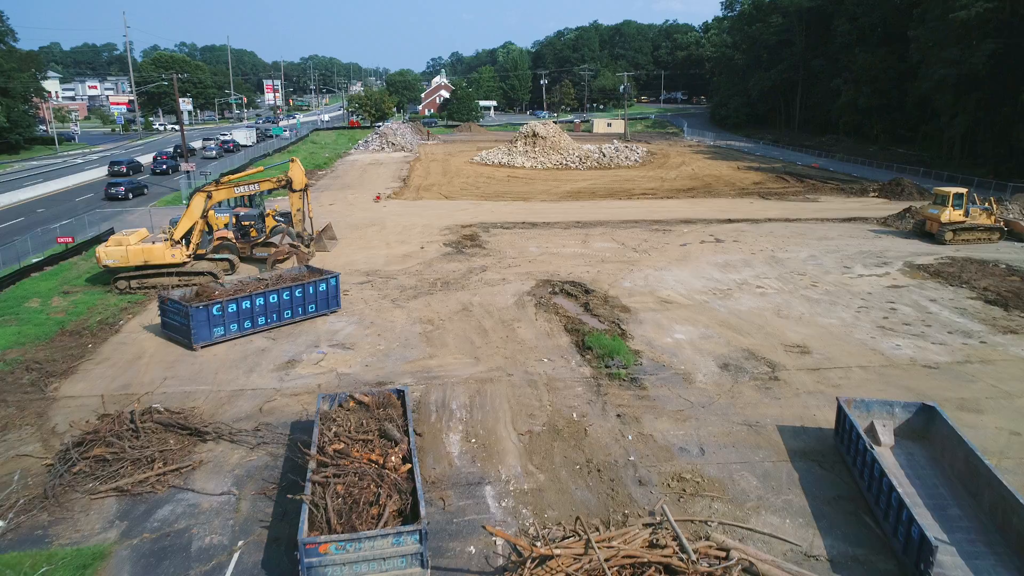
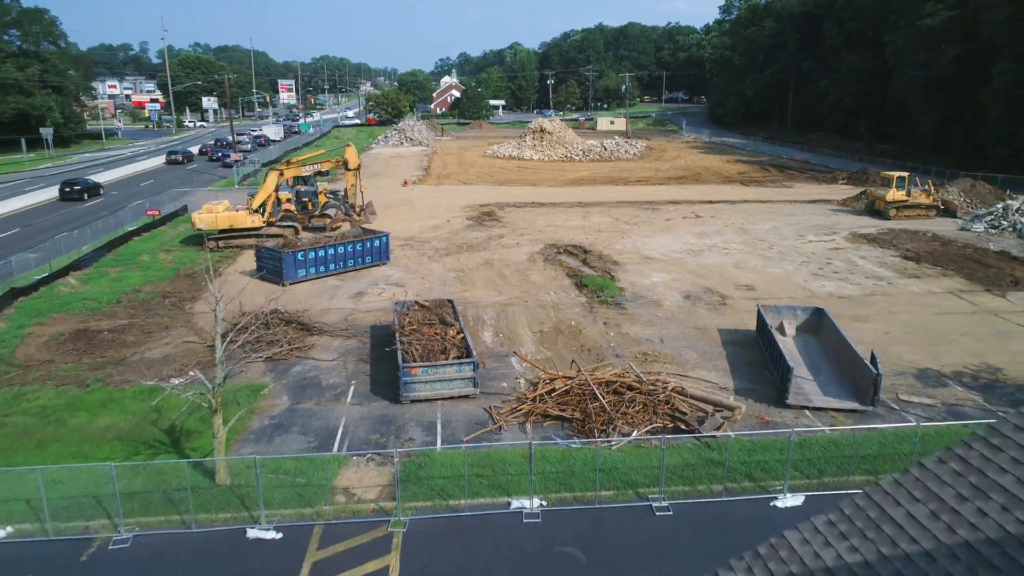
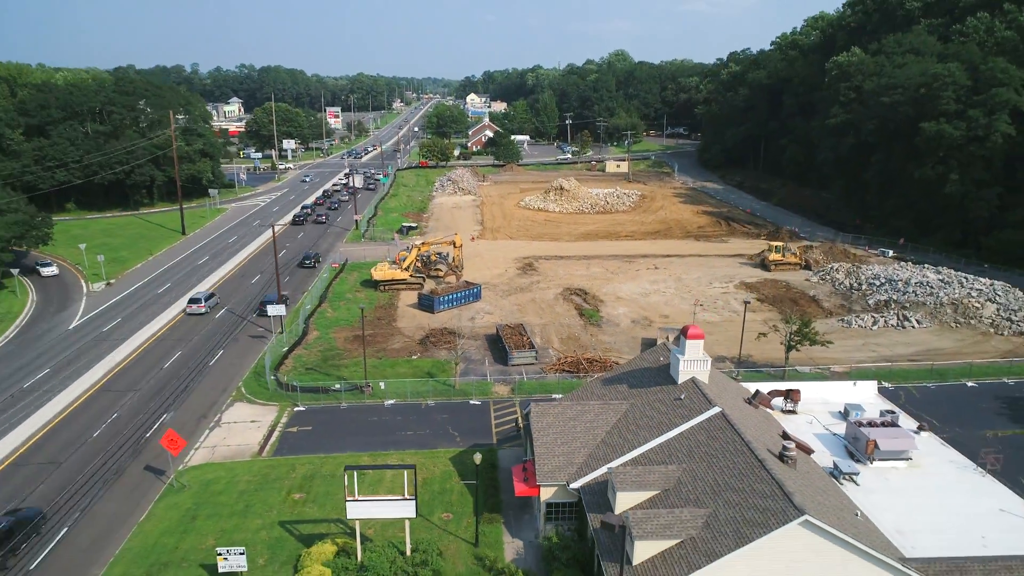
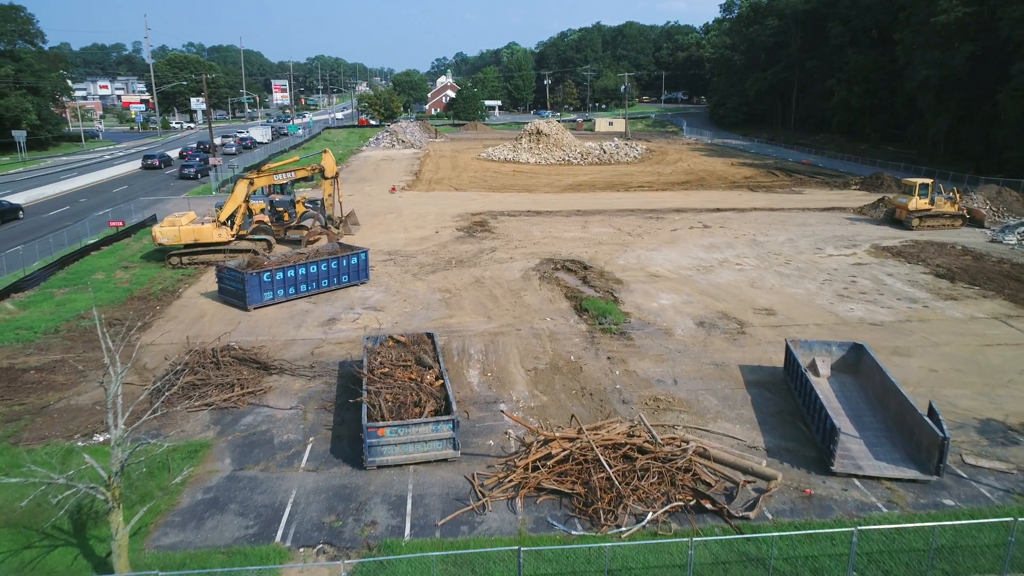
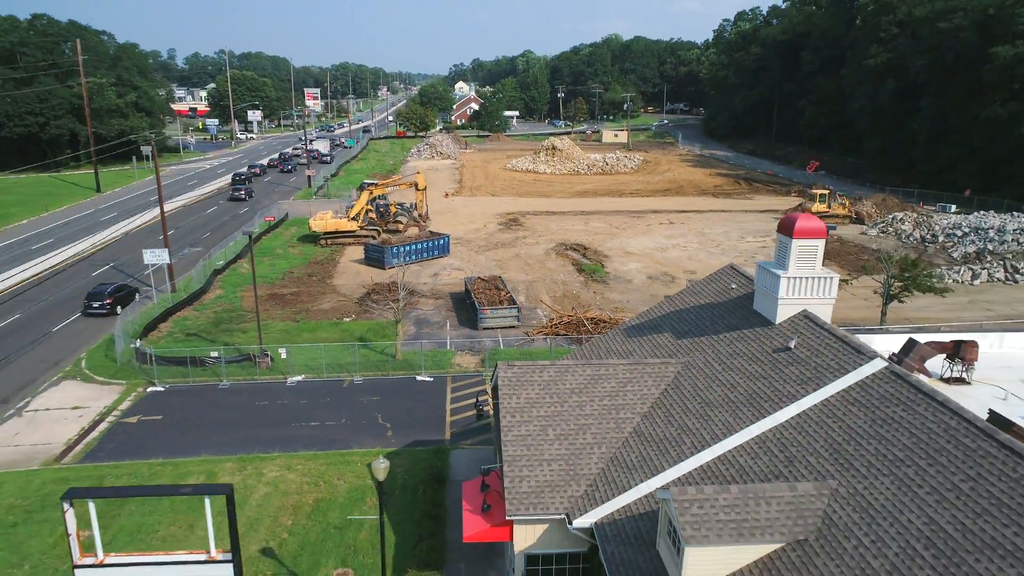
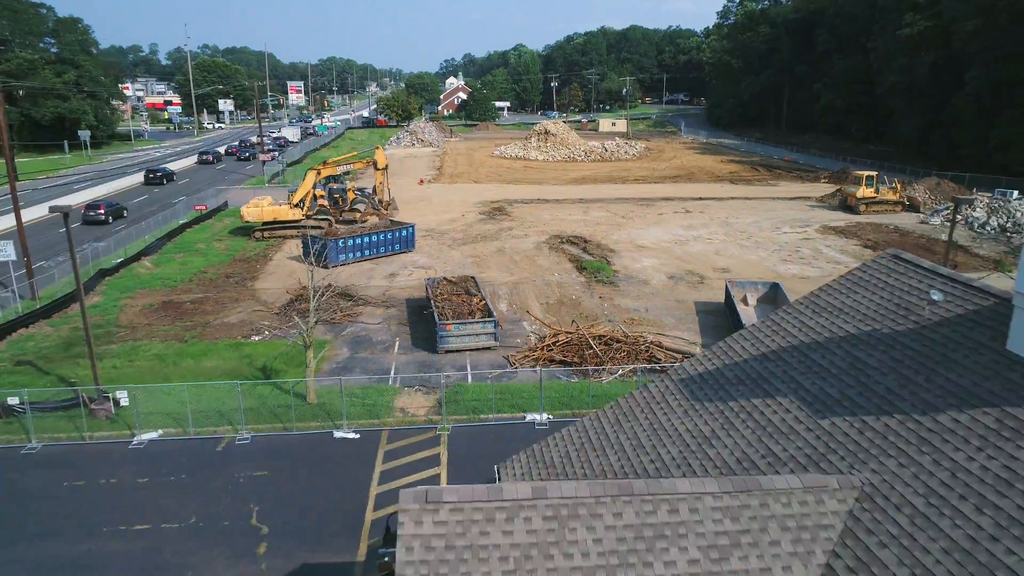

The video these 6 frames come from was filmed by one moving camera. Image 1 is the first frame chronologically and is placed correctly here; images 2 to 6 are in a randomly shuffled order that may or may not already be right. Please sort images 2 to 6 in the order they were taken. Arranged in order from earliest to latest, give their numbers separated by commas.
4, 2, 6, 5, 3
